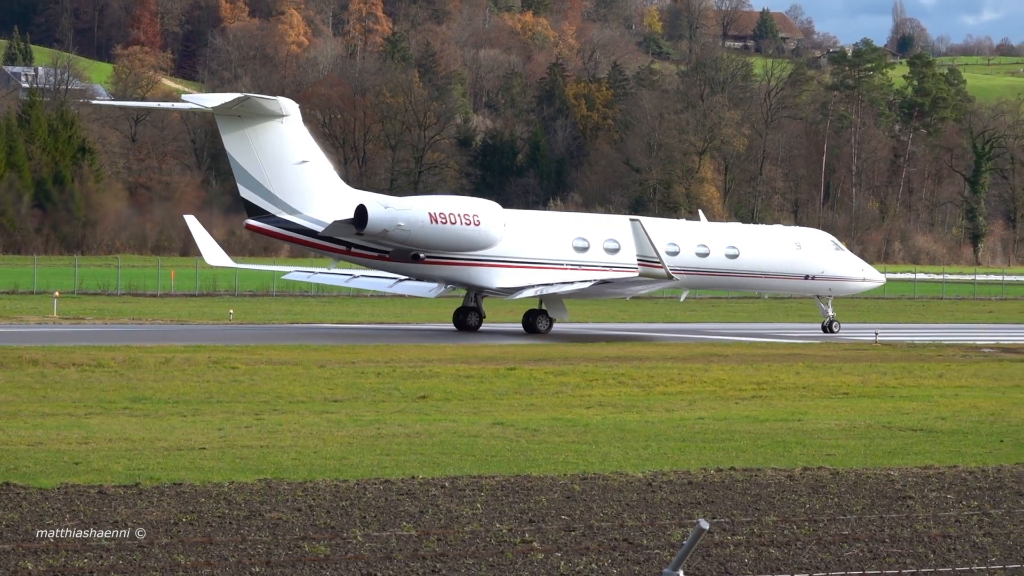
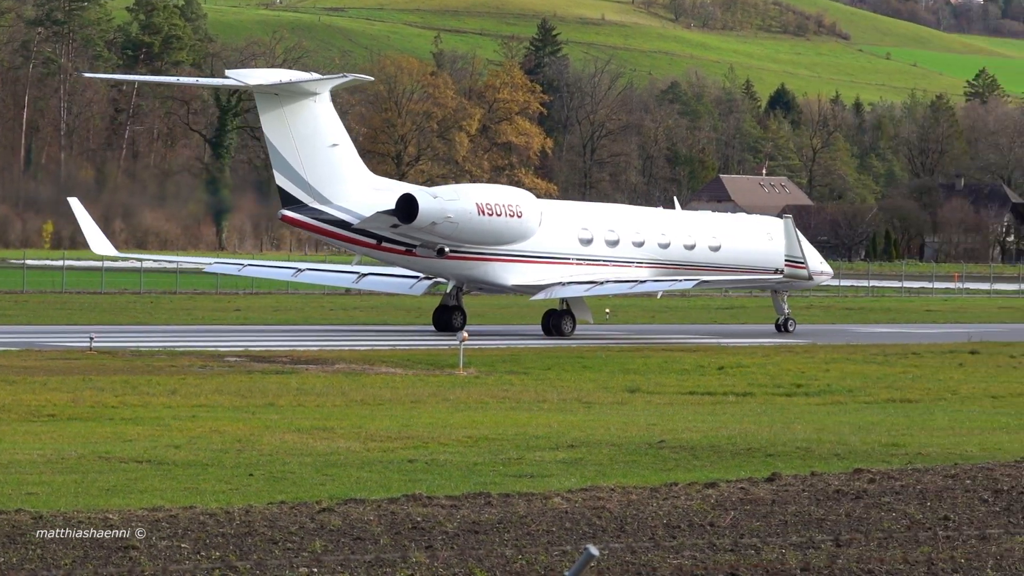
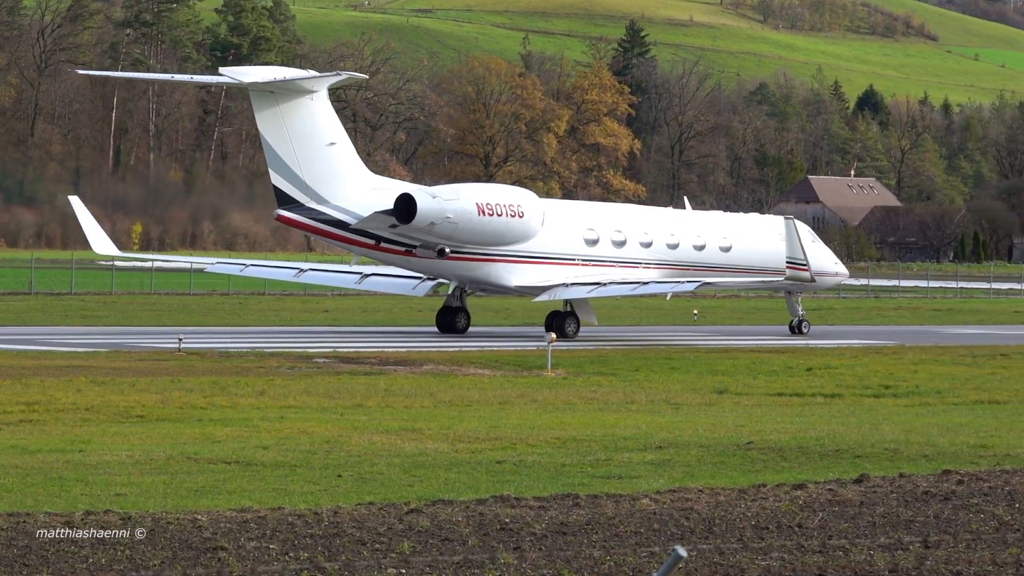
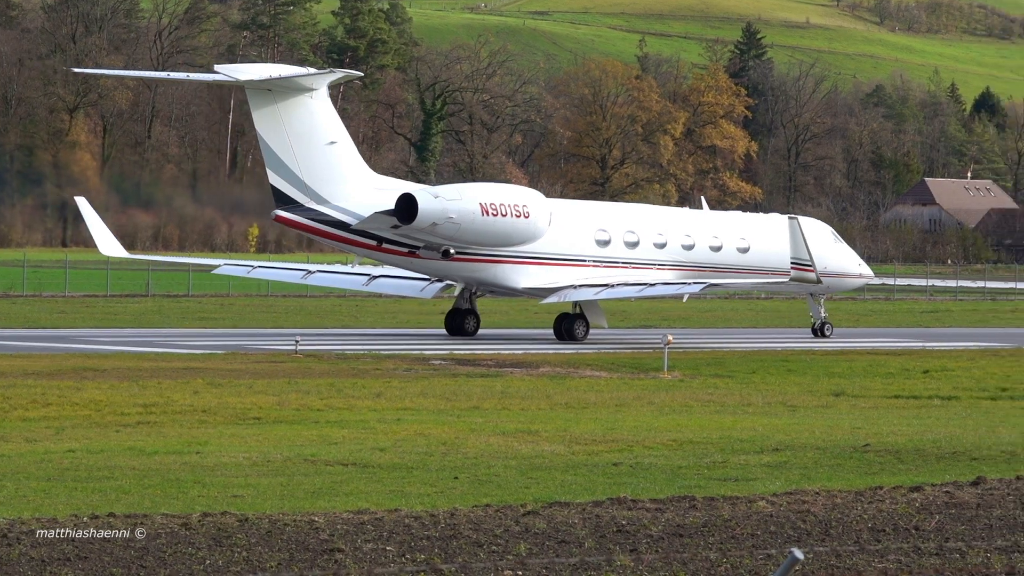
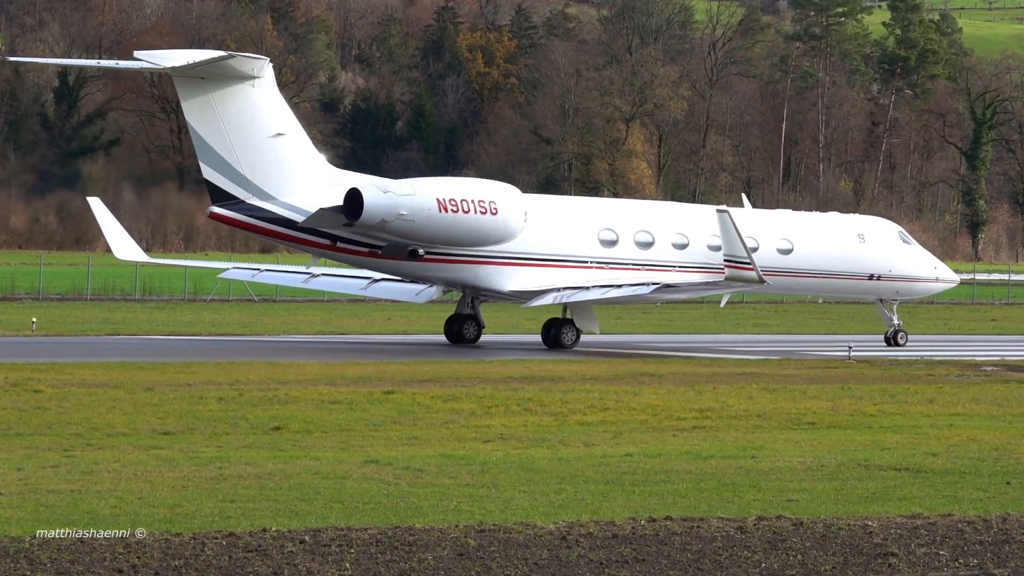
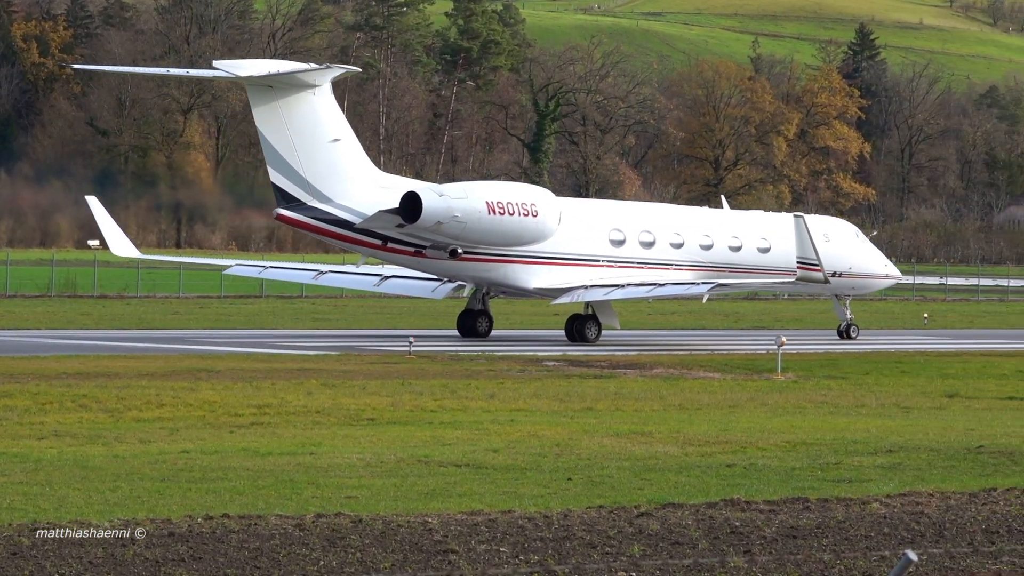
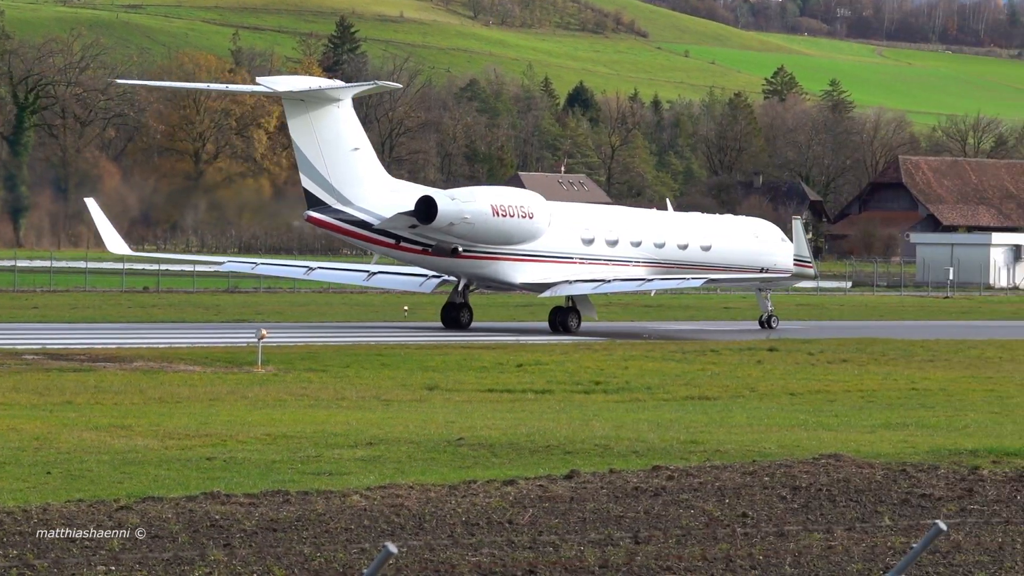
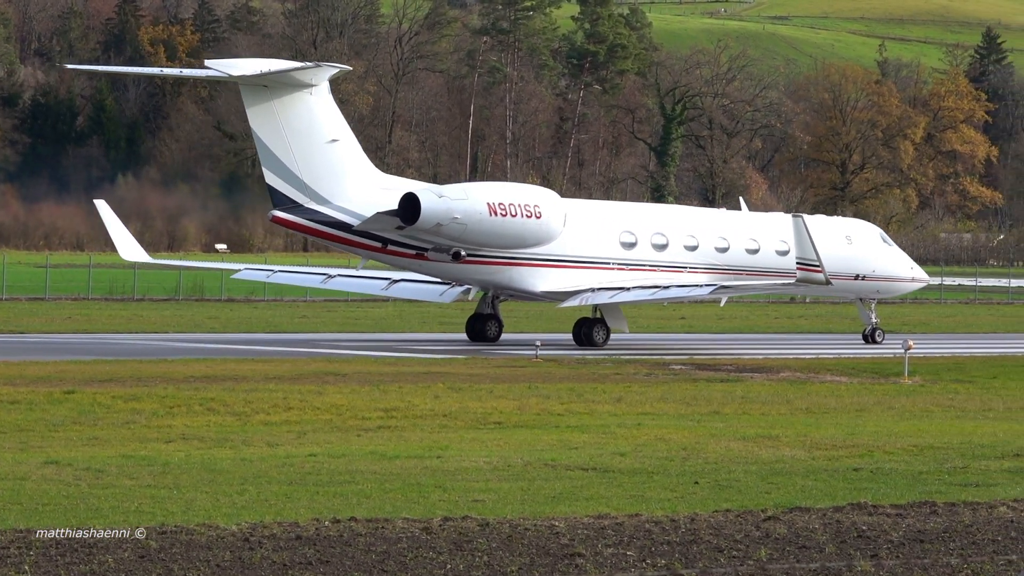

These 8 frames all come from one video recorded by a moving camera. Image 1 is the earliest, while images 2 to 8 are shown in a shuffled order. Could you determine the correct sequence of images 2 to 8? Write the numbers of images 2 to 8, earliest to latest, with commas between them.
5, 8, 6, 4, 3, 2, 7
